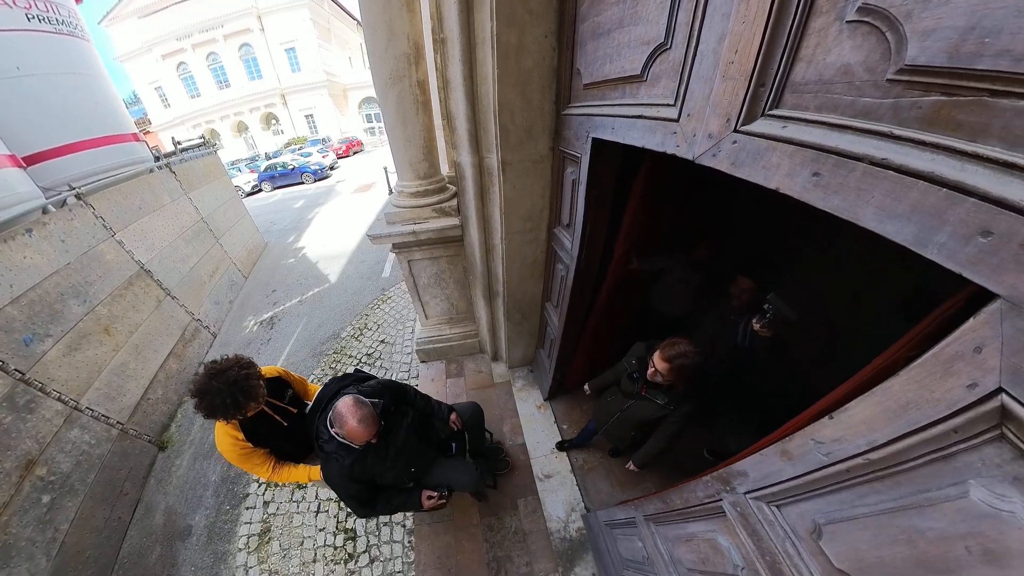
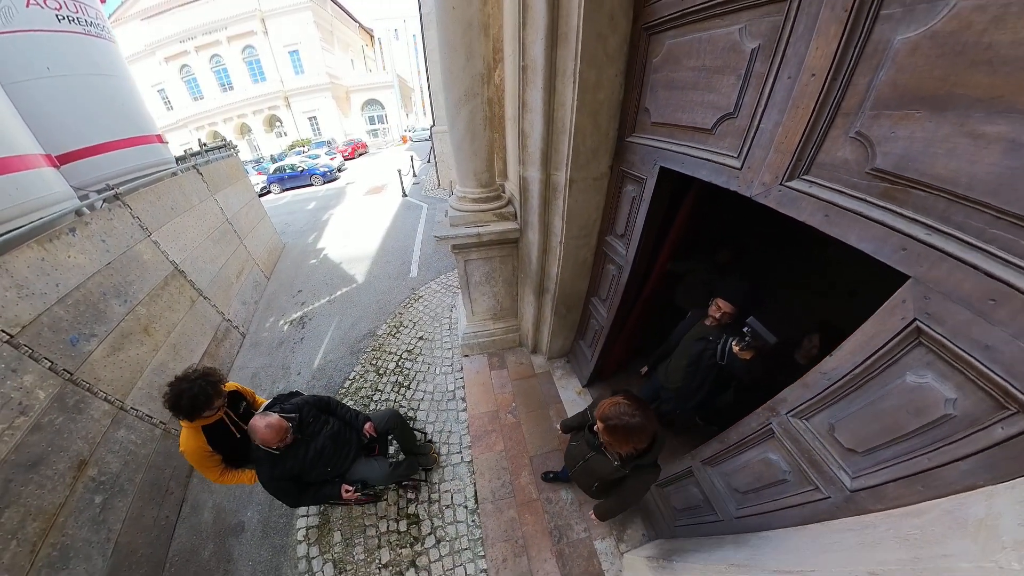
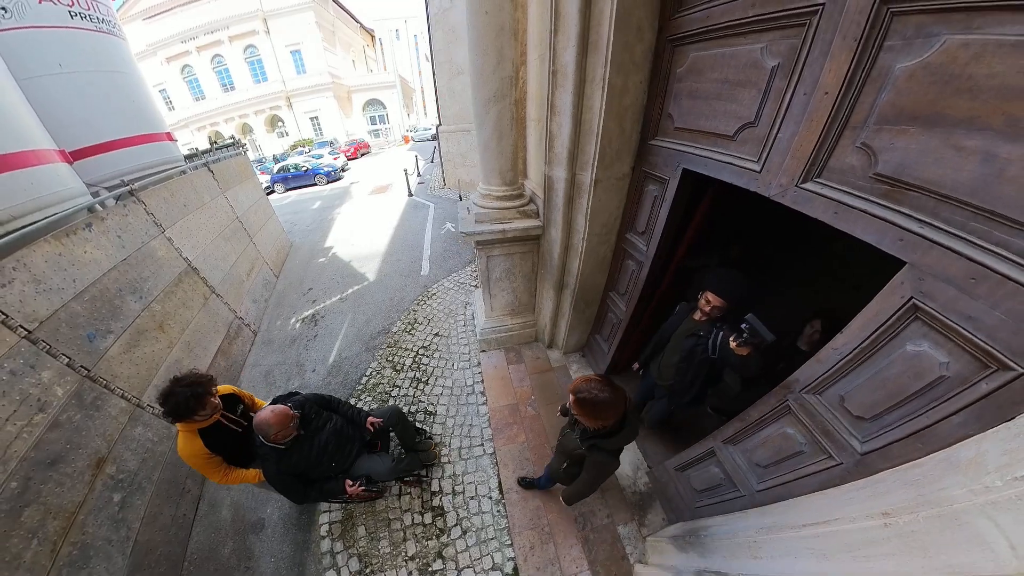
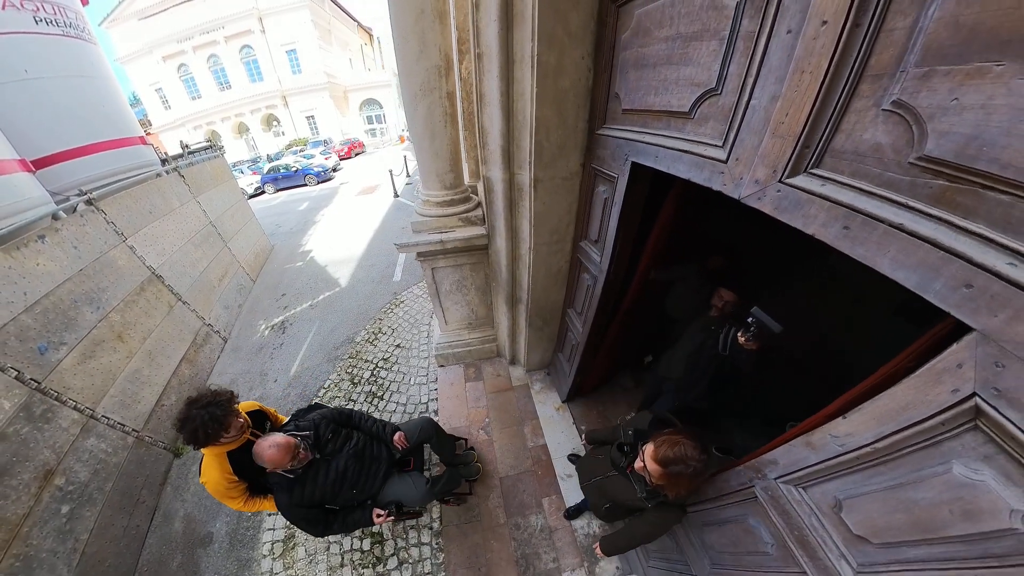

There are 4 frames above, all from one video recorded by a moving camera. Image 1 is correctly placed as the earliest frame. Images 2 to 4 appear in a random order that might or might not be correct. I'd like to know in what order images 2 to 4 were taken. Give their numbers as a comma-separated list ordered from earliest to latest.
4, 2, 3
